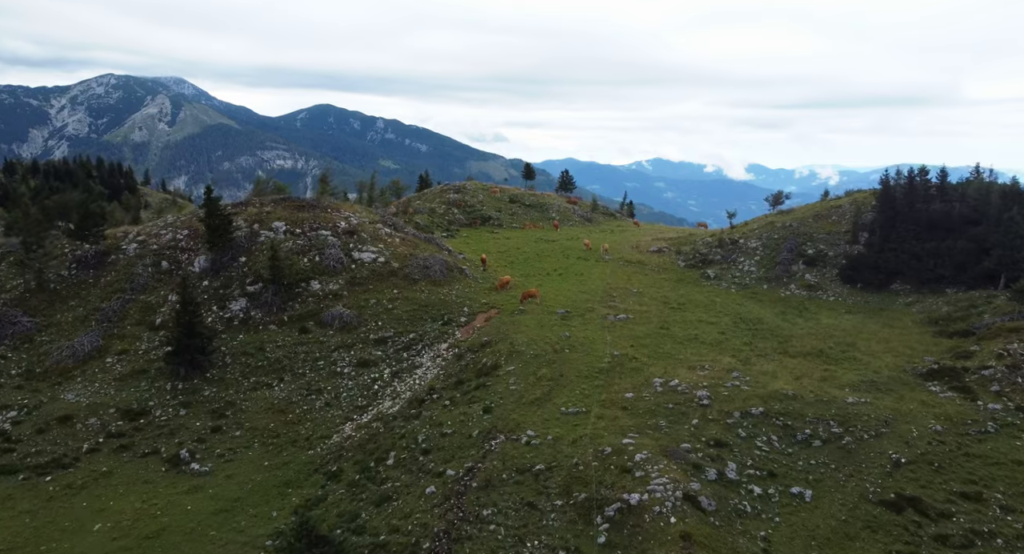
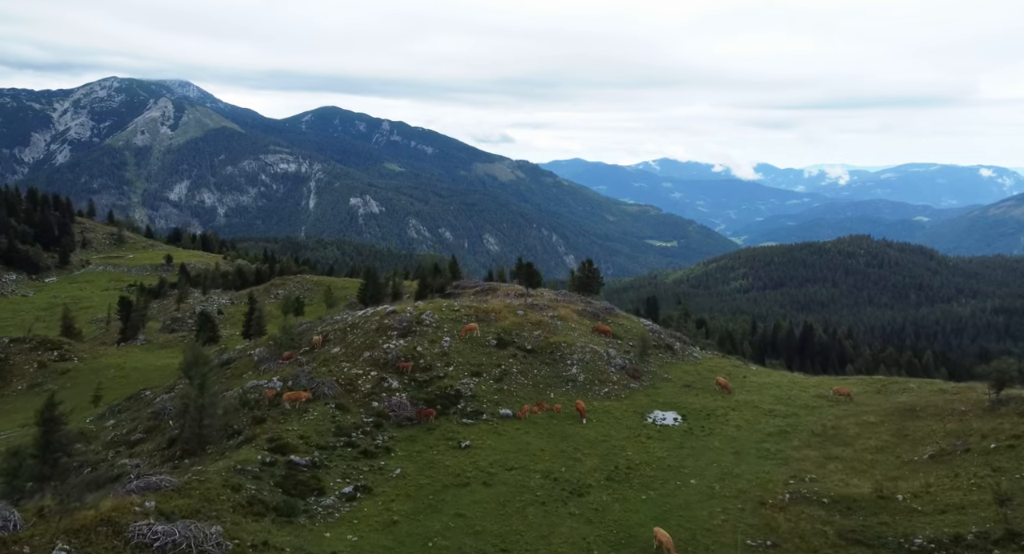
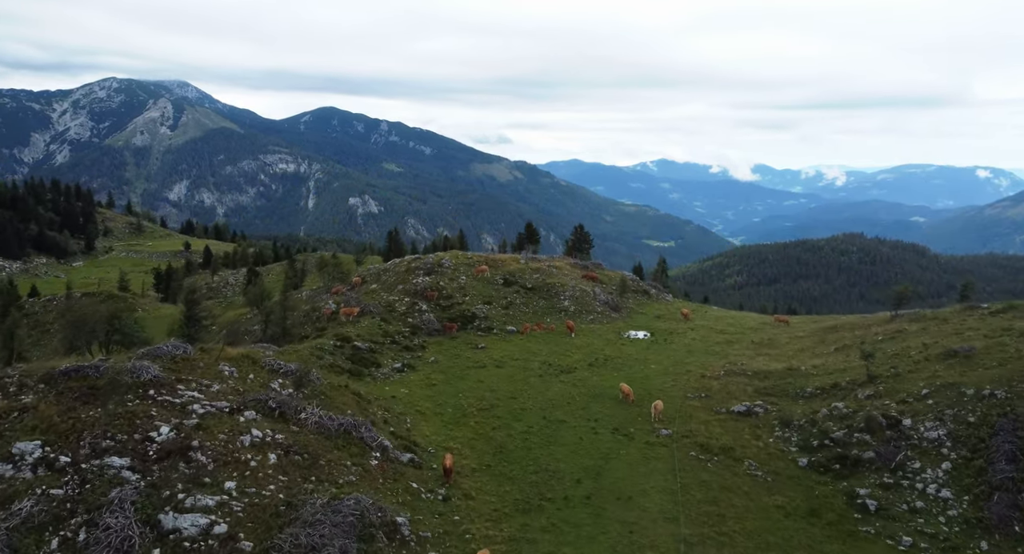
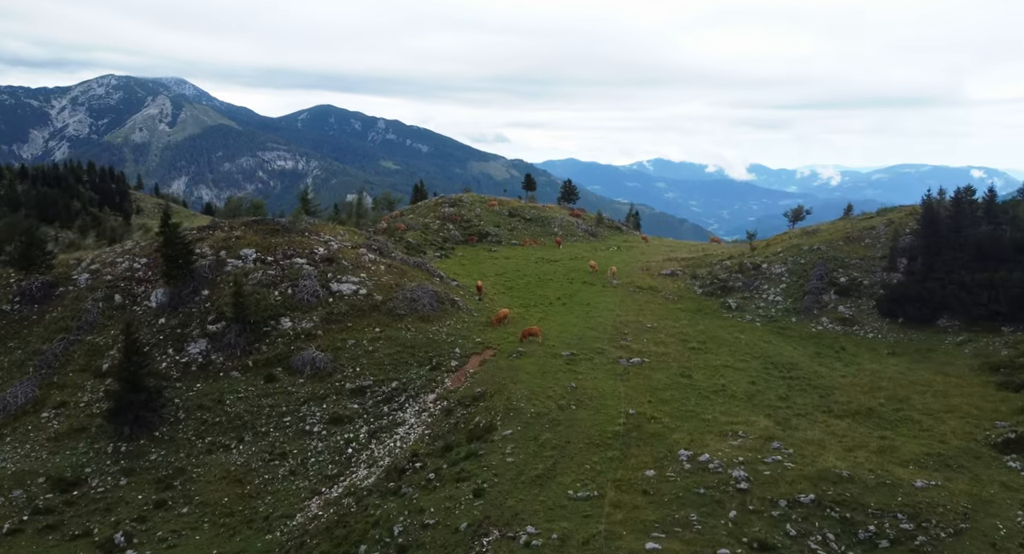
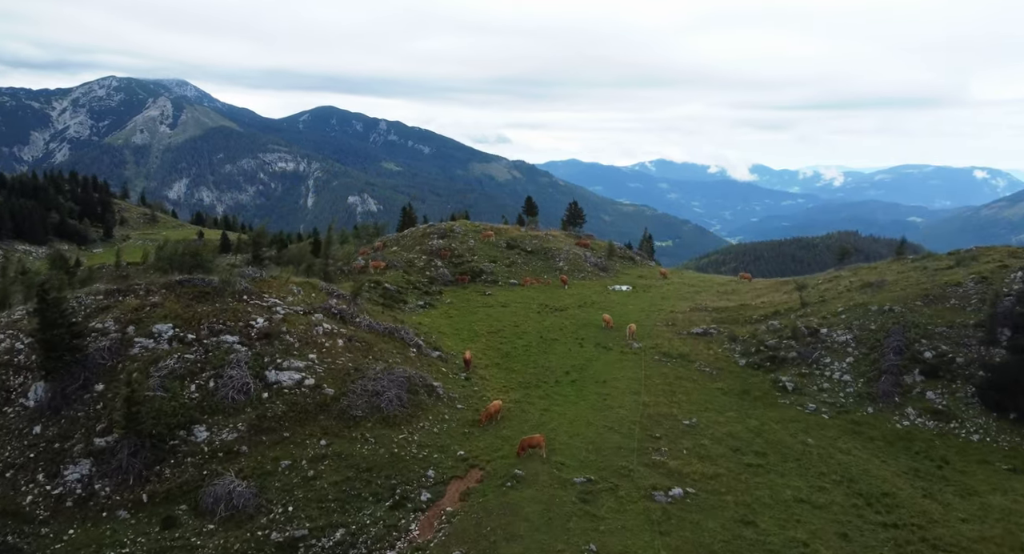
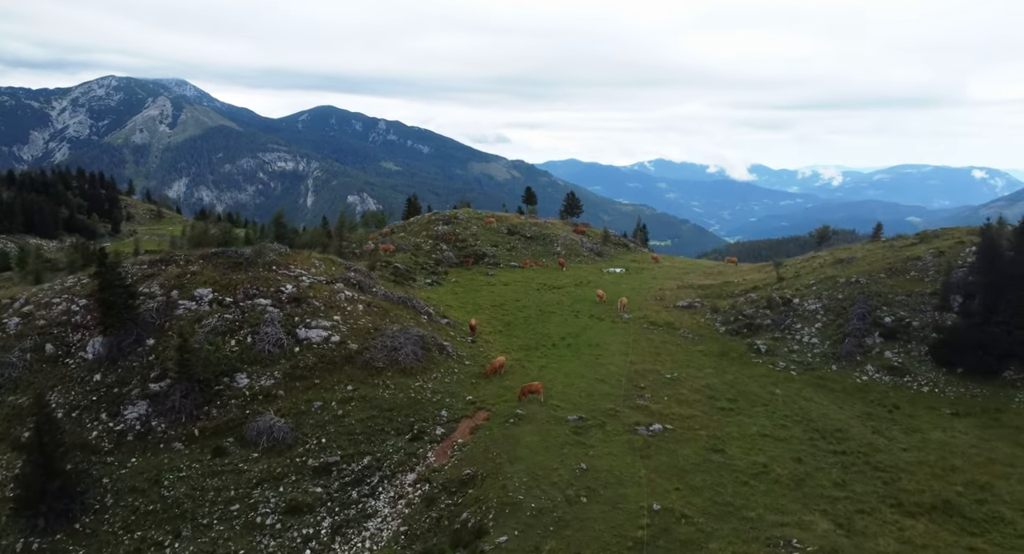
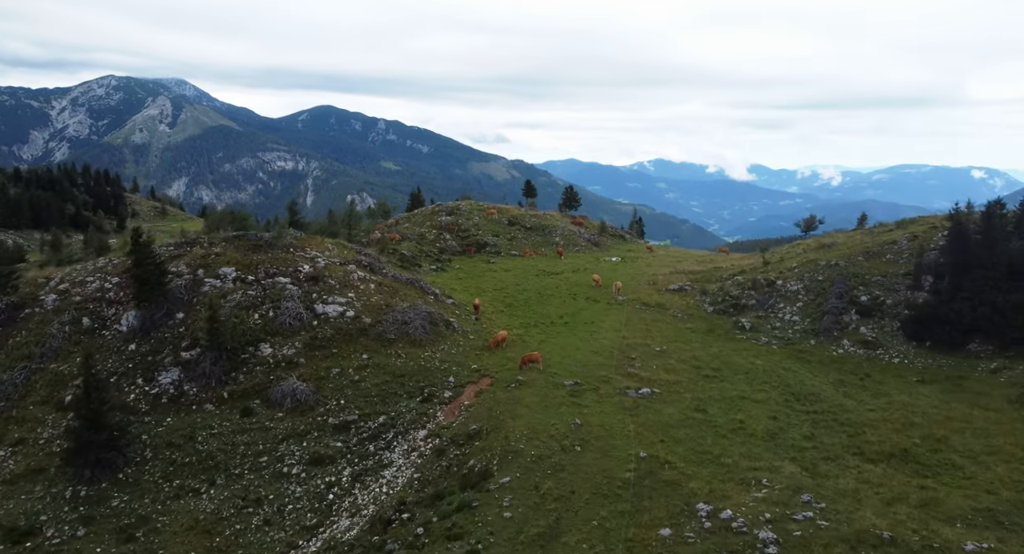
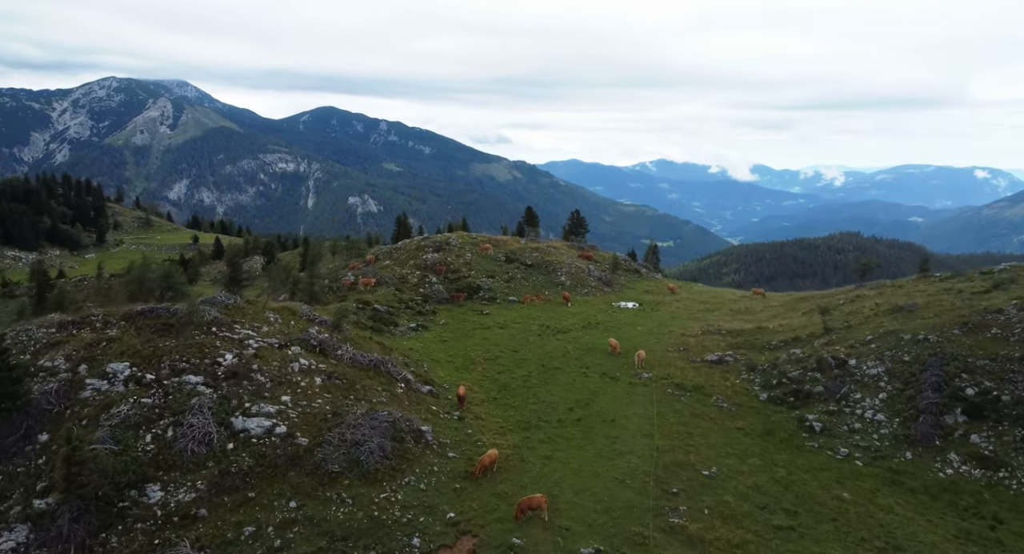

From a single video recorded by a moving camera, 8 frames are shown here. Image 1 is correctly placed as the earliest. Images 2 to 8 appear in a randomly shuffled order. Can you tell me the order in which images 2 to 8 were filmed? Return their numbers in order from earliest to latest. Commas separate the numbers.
4, 7, 6, 5, 8, 3, 2
